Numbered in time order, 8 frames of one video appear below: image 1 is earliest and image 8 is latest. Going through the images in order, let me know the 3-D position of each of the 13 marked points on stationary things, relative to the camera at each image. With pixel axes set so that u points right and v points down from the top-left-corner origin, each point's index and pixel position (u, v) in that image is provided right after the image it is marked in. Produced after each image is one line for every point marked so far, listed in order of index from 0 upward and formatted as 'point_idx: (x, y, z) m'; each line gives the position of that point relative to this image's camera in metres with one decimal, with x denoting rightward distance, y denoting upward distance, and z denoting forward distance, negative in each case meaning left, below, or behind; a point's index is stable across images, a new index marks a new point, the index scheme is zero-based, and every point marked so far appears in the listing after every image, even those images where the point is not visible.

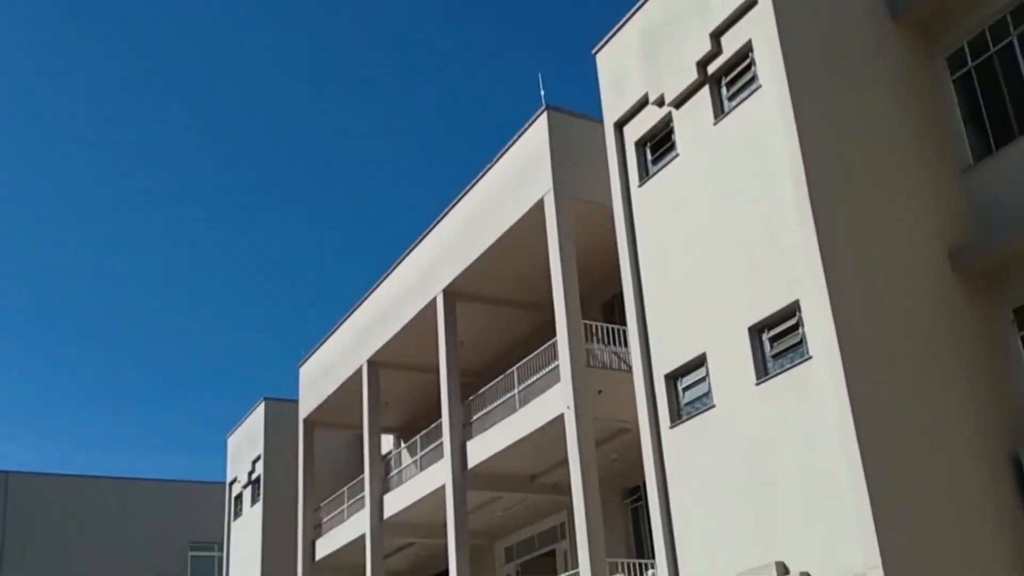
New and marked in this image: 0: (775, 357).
0: (+3.2, -0.8, +13.1) m
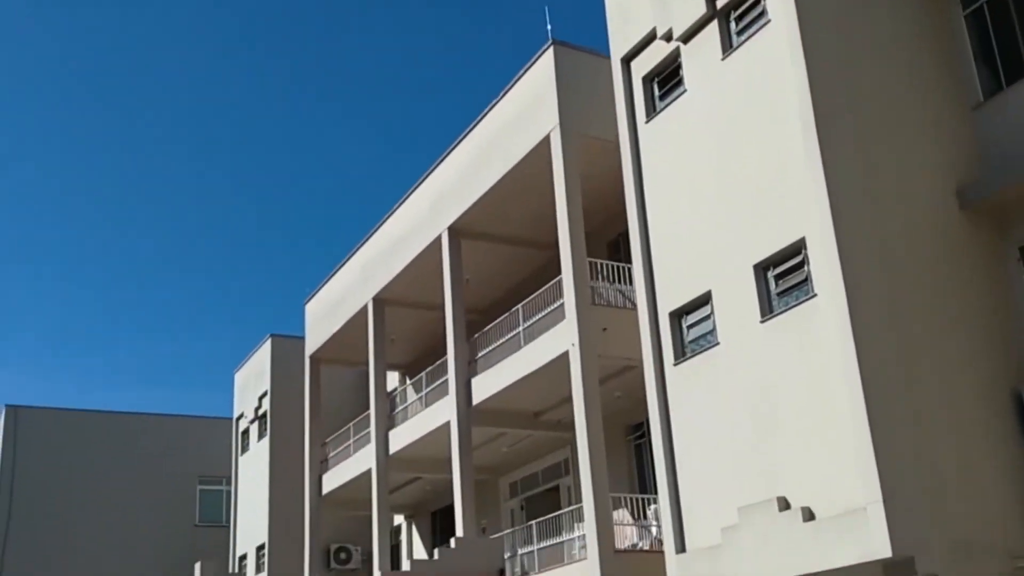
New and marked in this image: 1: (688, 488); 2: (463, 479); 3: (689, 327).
0: (+3.2, -0.1, +13.1) m
1: (+2.2, -2.6, +14.0) m
2: (-0.9, -3.4, +19.5) m
3: (+2.4, -0.5, +14.5) m
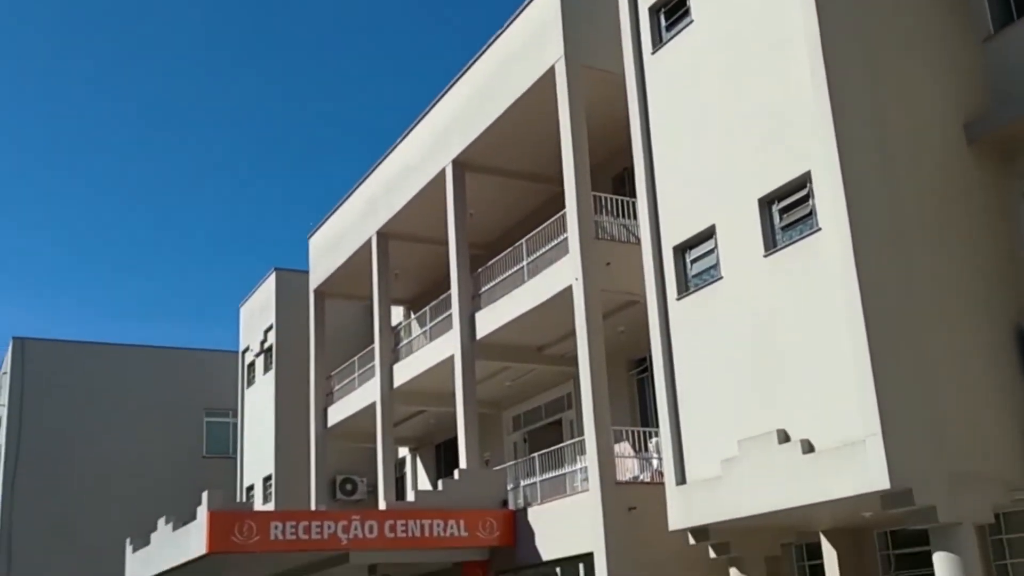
0: (+3.3, +0.7, +13.1) m
1: (+2.3, -1.7, +14.1) m
2: (-0.8, -2.3, +19.6) m
3: (+2.4, +0.4, +14.5) m
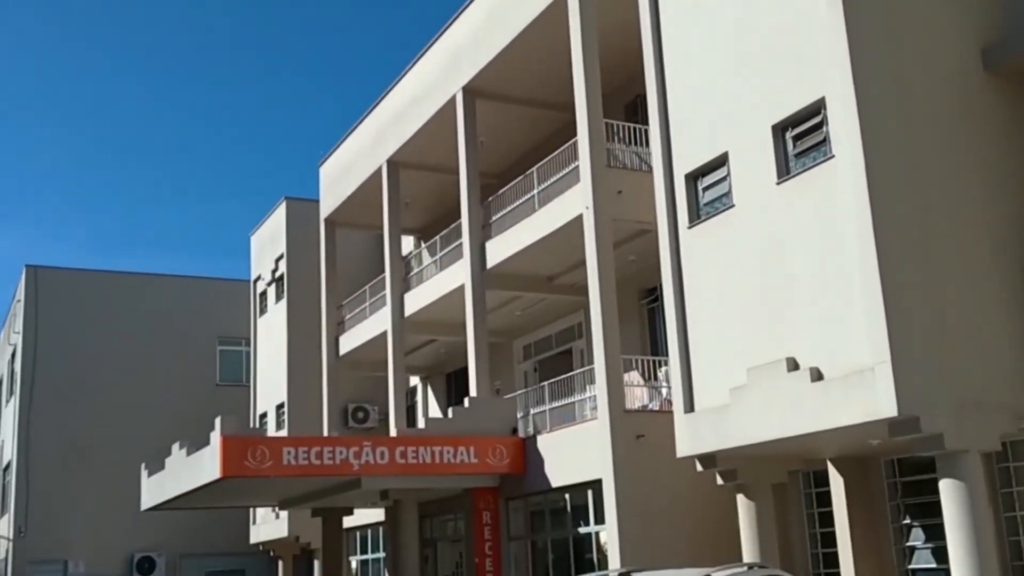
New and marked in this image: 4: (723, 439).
0: (+3.4, +1.6, +12.9) m
1: (+2.4, -0.8, +14.1) m
2: (-0.6, -1.0, +19.7) m
3: (+2.6, +1.3, +14.4) m
4: (+2.6, -1.9, +13.3) m
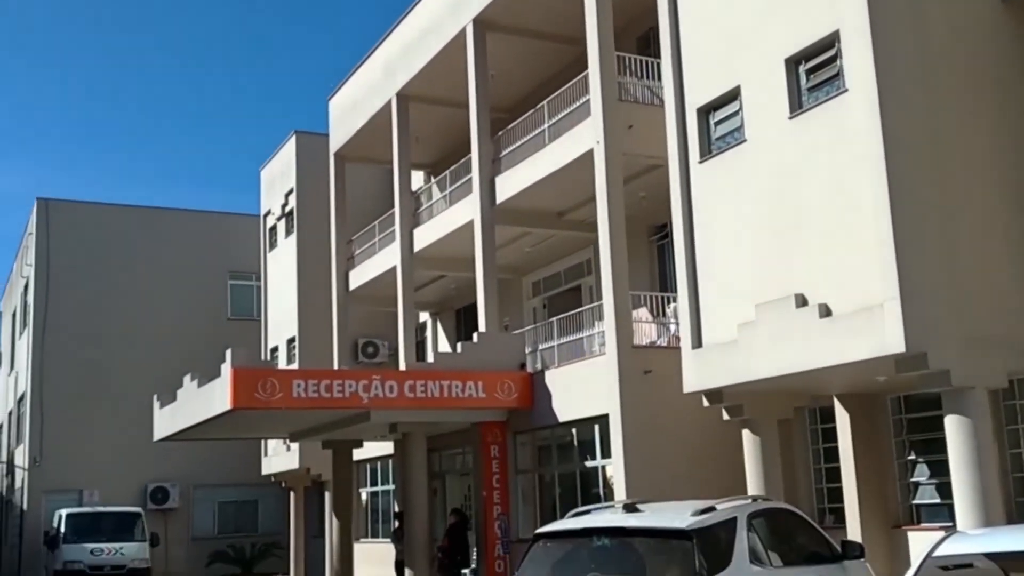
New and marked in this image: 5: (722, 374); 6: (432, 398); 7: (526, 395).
0: (+3.5, +2.3, +12.8) m
1: (+2.5, 0.0, +14.1) m
2: (-0.5, +0.2, +19.8) m
3: (+2.7, +2.1, +14.3) m
4: (+2.7, -1.1, +13.4) m
5: (+2.6, -1.1, +13.5) m
6: (-1.3, -1.8, +17.7) m
7: (+0.2, -1.8, +18.7) m
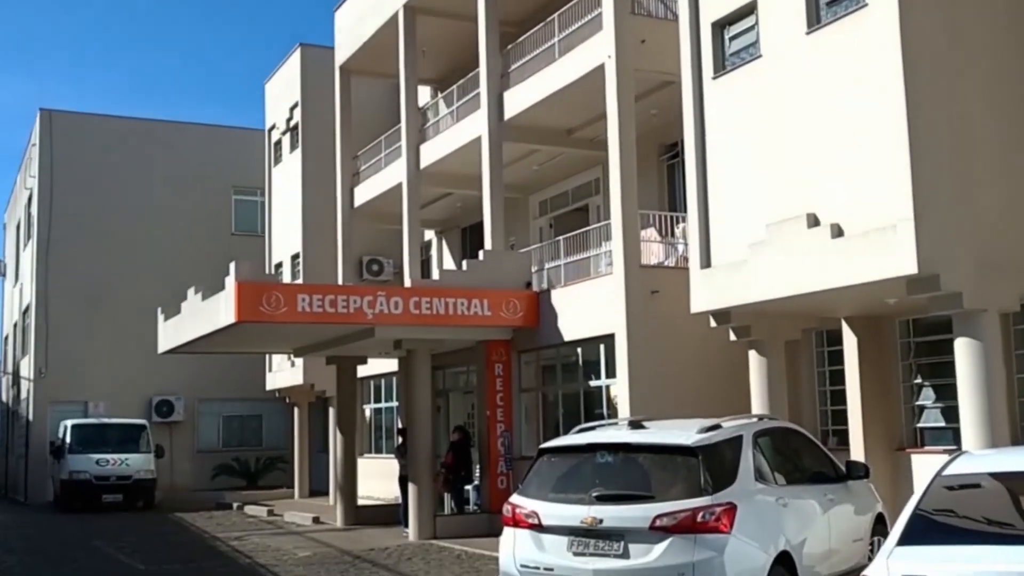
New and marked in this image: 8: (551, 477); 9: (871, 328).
0: (+3.6, +3.2, +12.4) m
1: (+2.6, +1.1, +13.9) m
2: (-0.4, +1.7, +19.5) m
3: (+2.8, +3.2, +13.9) m
4: (+2.8, -0.1, +13.2) m
5: (+2.7, -0.1, +13.4) m
6: (-1.2, -0.4, +17.6) m
7: (+0.3, -0.4, +18.6) m
8: (+0.3, -1.5, +8.9) m
9: (+4.9, -0.6, +14.9) m
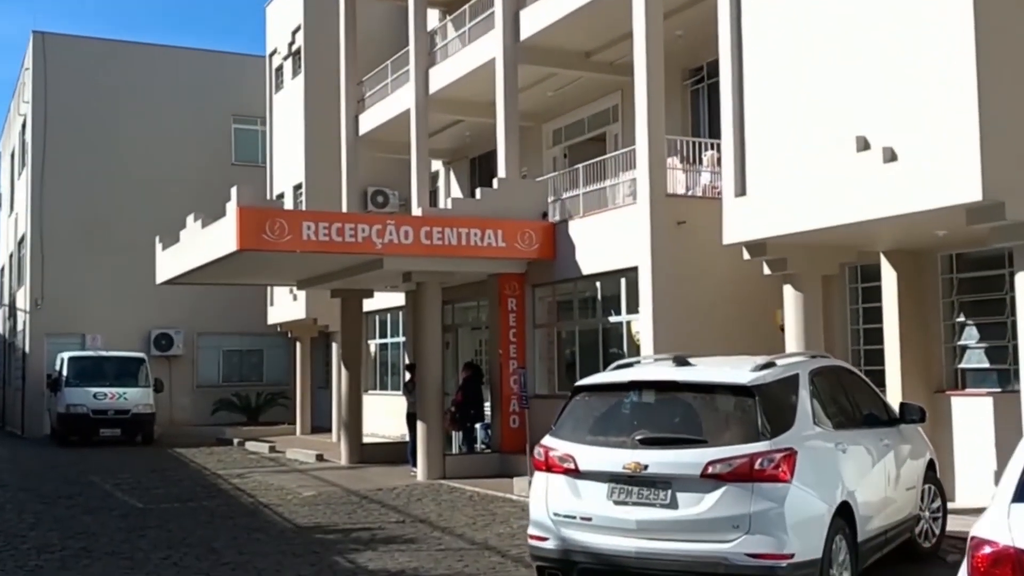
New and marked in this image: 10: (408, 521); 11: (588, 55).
0: (+3.9, +4.0, +11.3) m
1: (+2.9, +1.9, +12.9) m
2: (-0.1, +2.9, +18.5) m
3: (+3.1, +4.0, +12.8) m
4: (+3.0, +0.7, +12.3) m
5: (+2.9, +0.7, +12.5) m
6: (-1.0, +0.7, +16.7) m
7: (+0.6, +0.7, +17.7) m
8: (+0.6, -1.0, +8.0) m
9: (+5.2, +0.3, +14.1) m
10: (-1.3, -2.9, +13.5) m
11: (+1.4, +4.1, +19.4) m
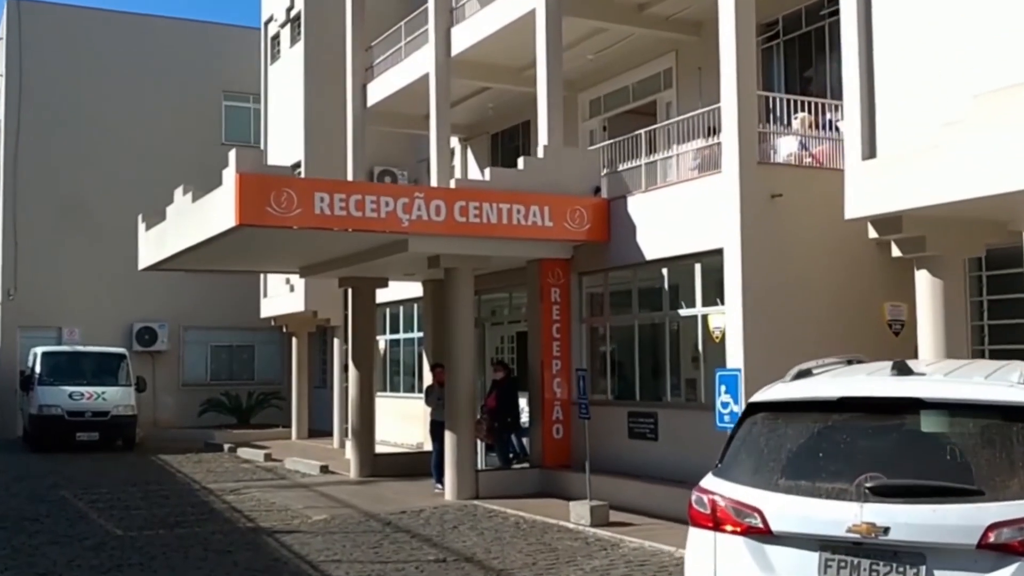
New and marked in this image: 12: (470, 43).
0: (+4.7, +4.1, +8.8) m
1: (+3.6, +2.0, +10.3) m
2: (+0.6, +3.0, +15.9) m
3: (+3.8, +4.1, +10.3) m
4: (+3.7, +0.9, +9.8) m
5: (+3.6, +0.9, +9.9) m
6: (-0.3, +0.8, +14.1) m
7: (+1.2, +0.9, +15.1) m
8: (+1.3, -0.8, +5.5) m
9: (+5.8, +0.4, +11.5) m
10: (-0.6, -2.7, +10.8) m
11: (+2.0, +4.3, +16.8) m
12: (-0.7, +4.2, +18.6) m
